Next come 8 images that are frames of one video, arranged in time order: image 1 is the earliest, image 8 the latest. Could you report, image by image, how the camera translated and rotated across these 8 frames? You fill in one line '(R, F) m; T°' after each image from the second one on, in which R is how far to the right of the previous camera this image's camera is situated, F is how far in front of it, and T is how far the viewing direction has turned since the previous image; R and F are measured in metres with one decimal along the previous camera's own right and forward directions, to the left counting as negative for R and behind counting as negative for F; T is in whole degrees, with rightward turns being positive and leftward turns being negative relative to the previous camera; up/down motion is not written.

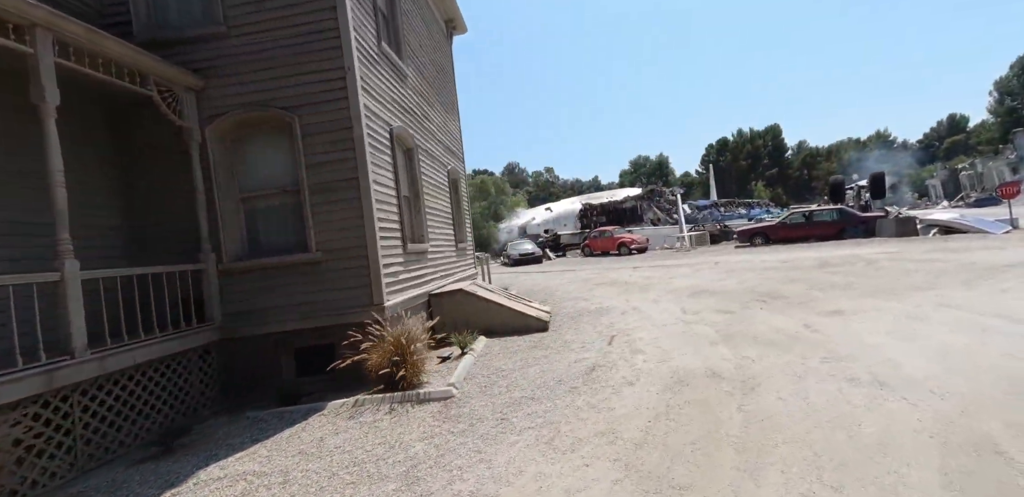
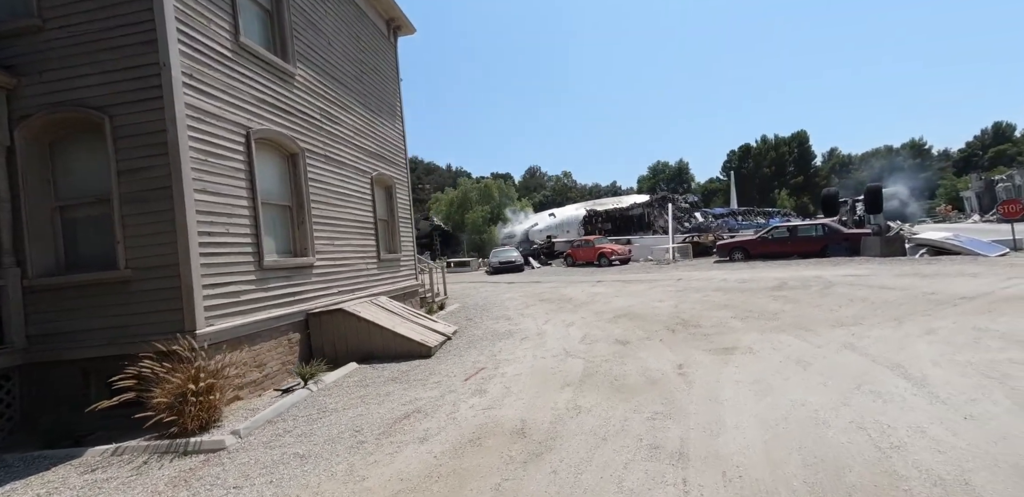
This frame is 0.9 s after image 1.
(+2.0, +0.8) m; -2°
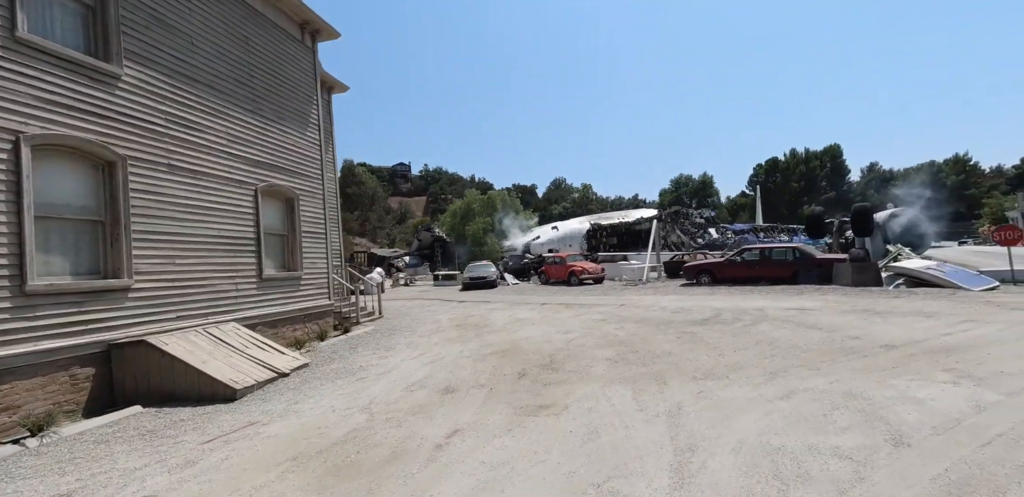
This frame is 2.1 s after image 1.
(+2.5, +1.1) m; -2°
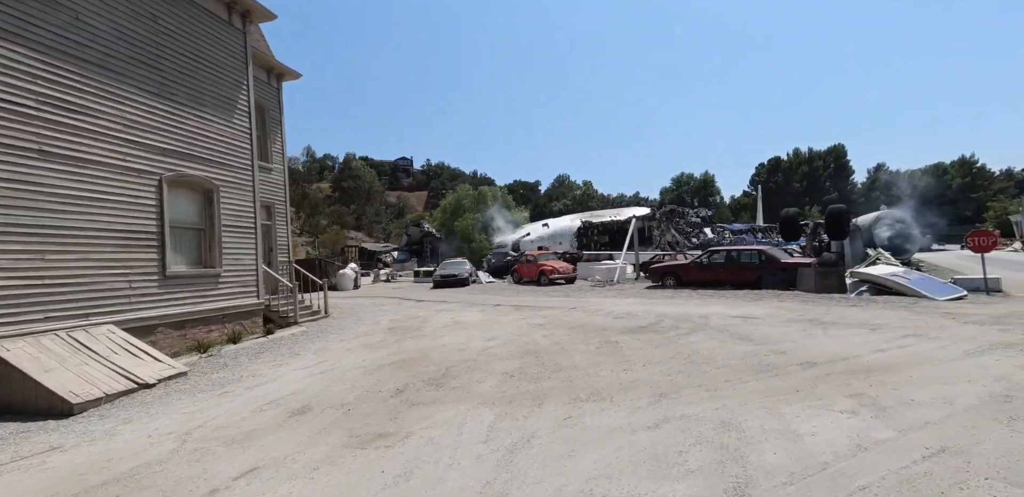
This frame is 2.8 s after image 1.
(+1.4, +0.7) m; 0°
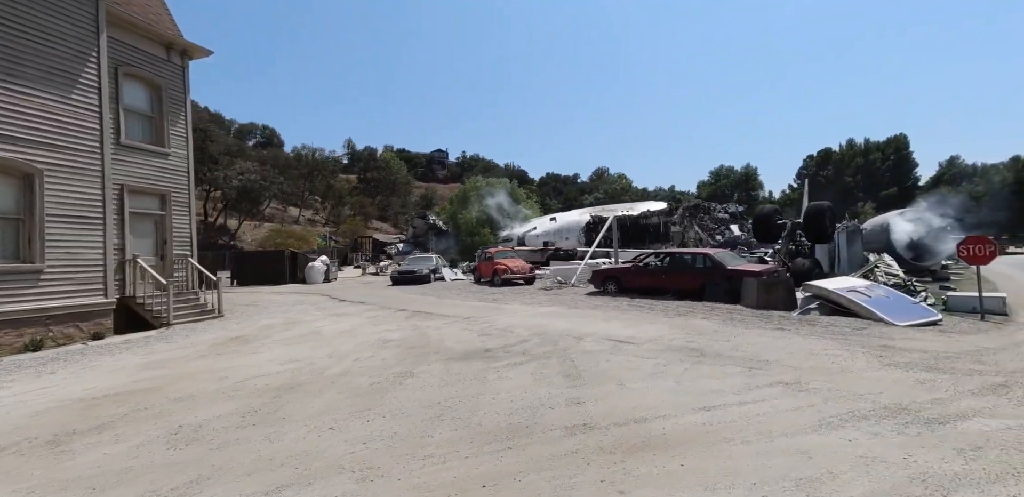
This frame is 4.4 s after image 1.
(+3.3, +1.8) m; -4°
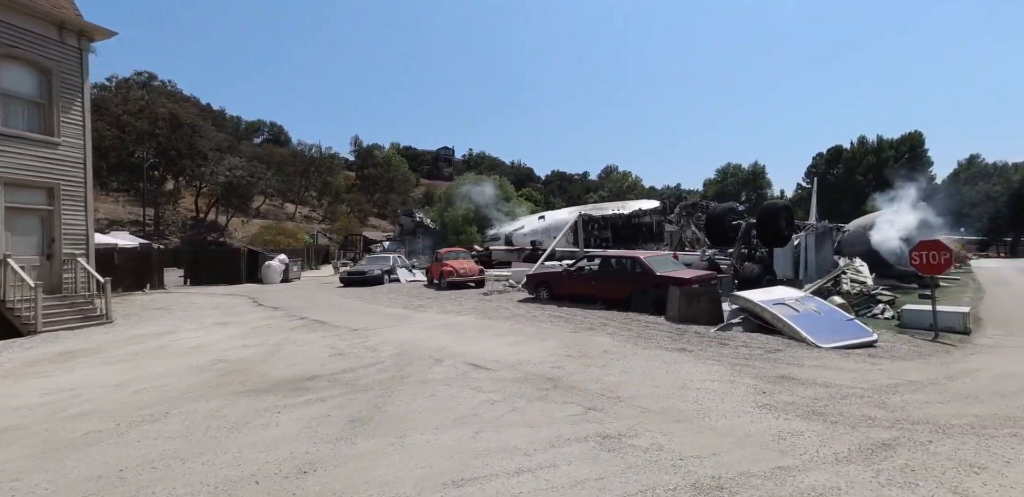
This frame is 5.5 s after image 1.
(+2.2, +1.3) m; -1°
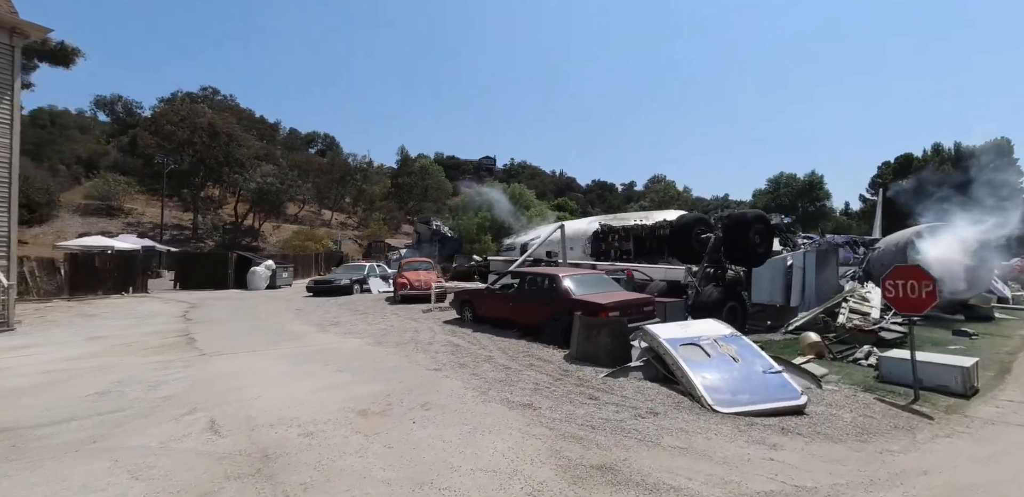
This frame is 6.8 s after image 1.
(+2.9, +1.9) m; -5°
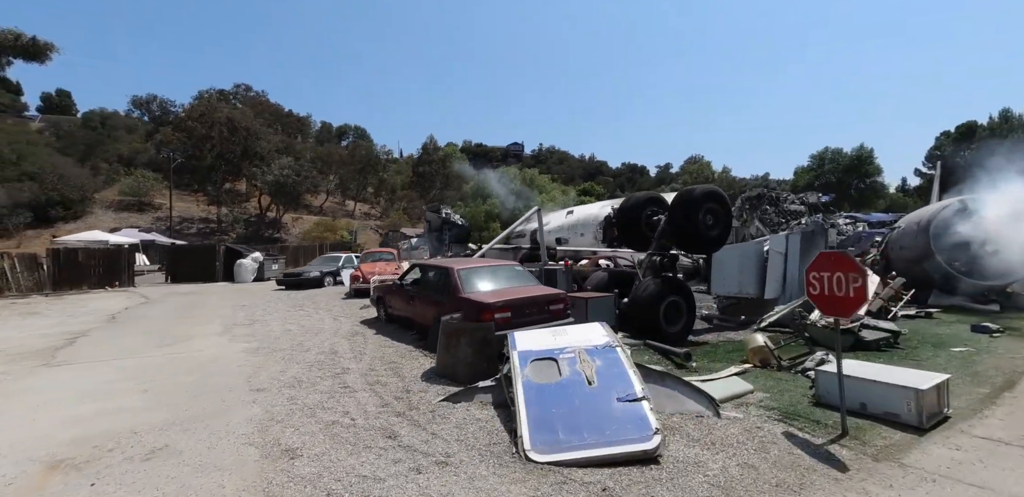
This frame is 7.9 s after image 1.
(+2.4, +1.5) m; -4°
